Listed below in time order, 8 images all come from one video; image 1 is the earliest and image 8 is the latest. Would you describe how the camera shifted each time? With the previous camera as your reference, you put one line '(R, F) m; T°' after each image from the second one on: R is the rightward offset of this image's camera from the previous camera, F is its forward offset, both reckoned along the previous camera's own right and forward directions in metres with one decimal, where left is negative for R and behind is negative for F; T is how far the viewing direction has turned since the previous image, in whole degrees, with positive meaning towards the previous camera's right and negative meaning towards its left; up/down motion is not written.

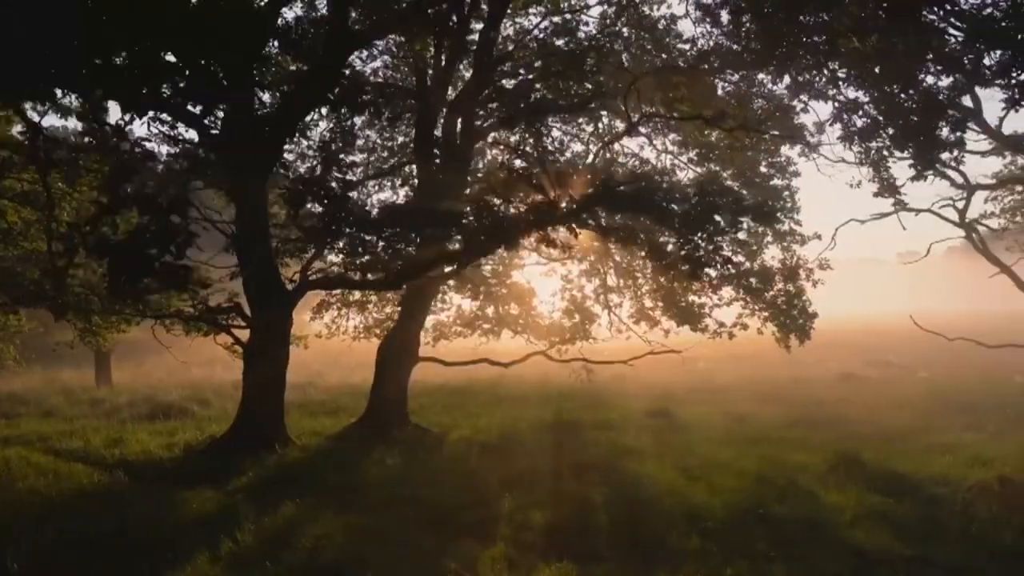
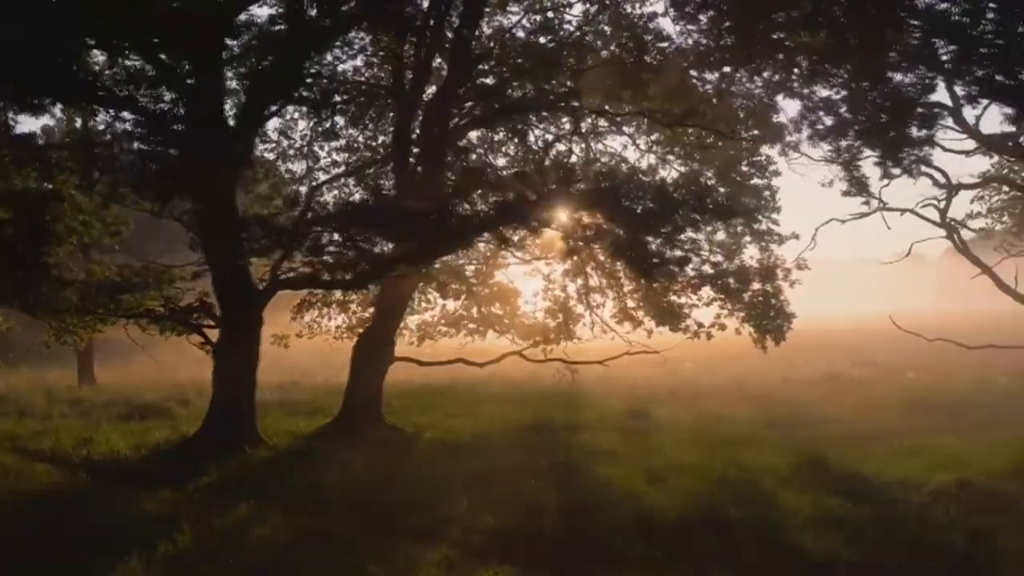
(+0.3, +0.1) m; 0°
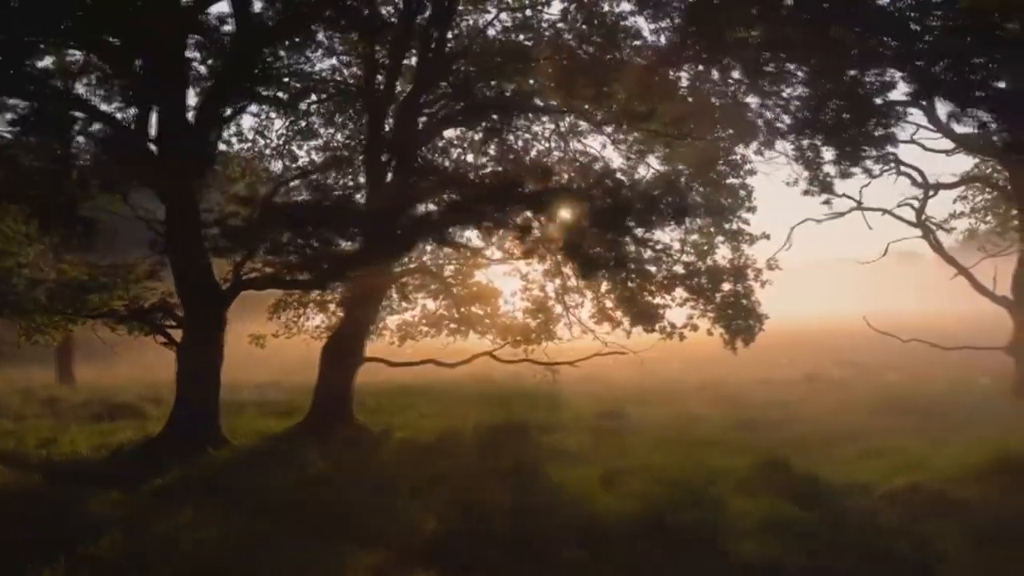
(+0.4, +0.1) m; 0°
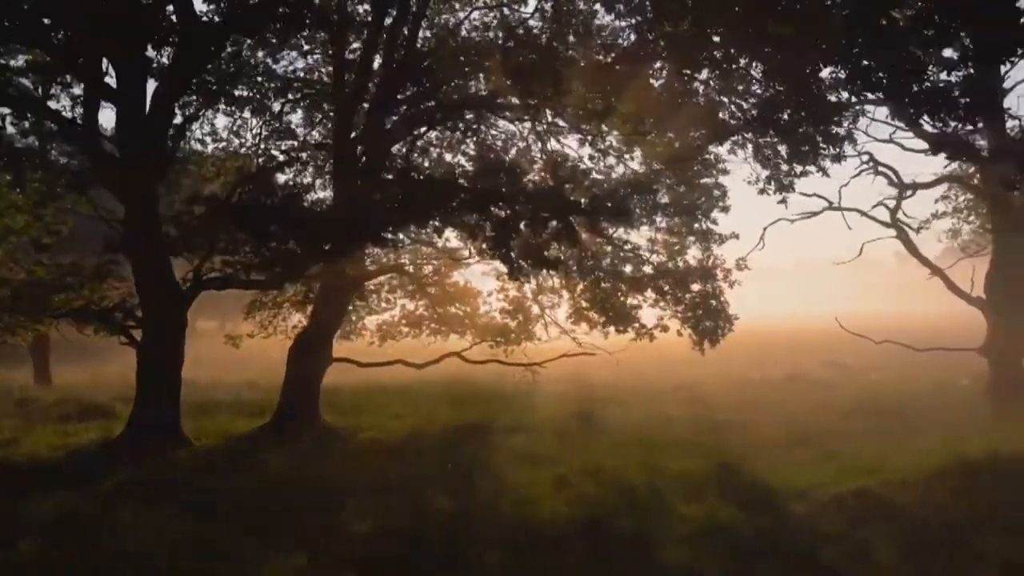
(+0.5, +0.1) m; 0°
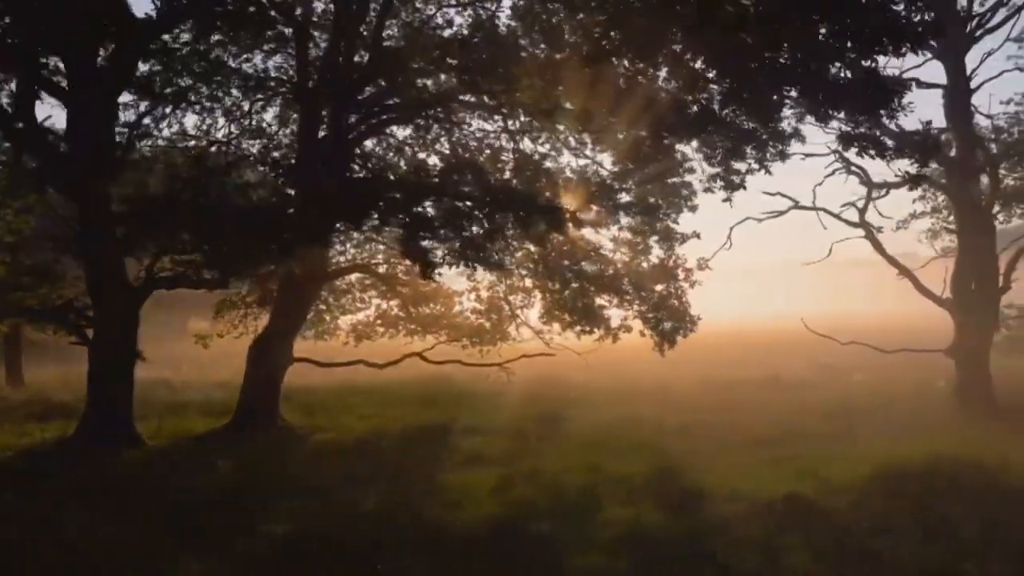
(+0.5, +0.1) m; 0°
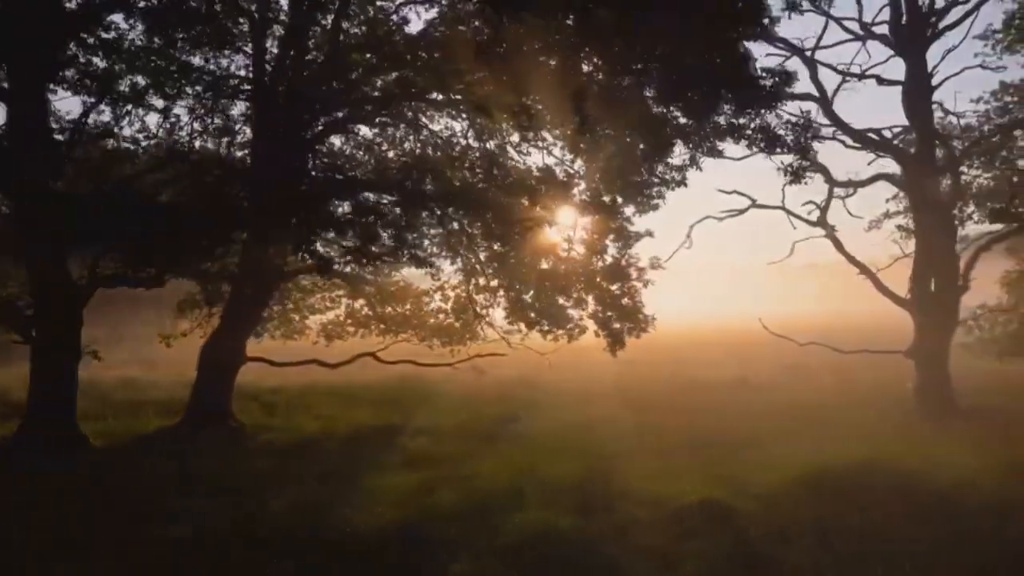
(+0.6, +0.2) m; -1°
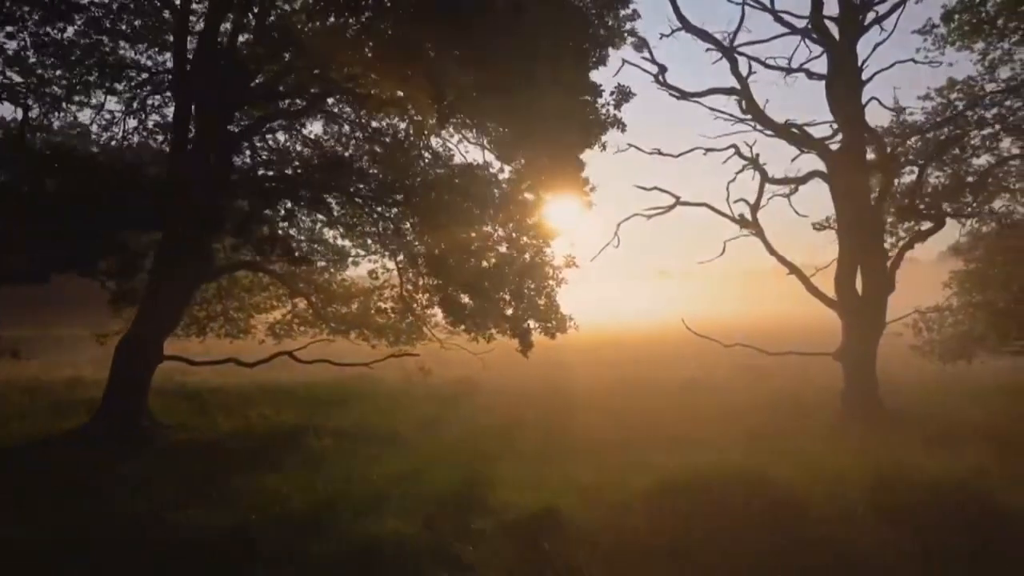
(+1.1, +0.3) m; -1°
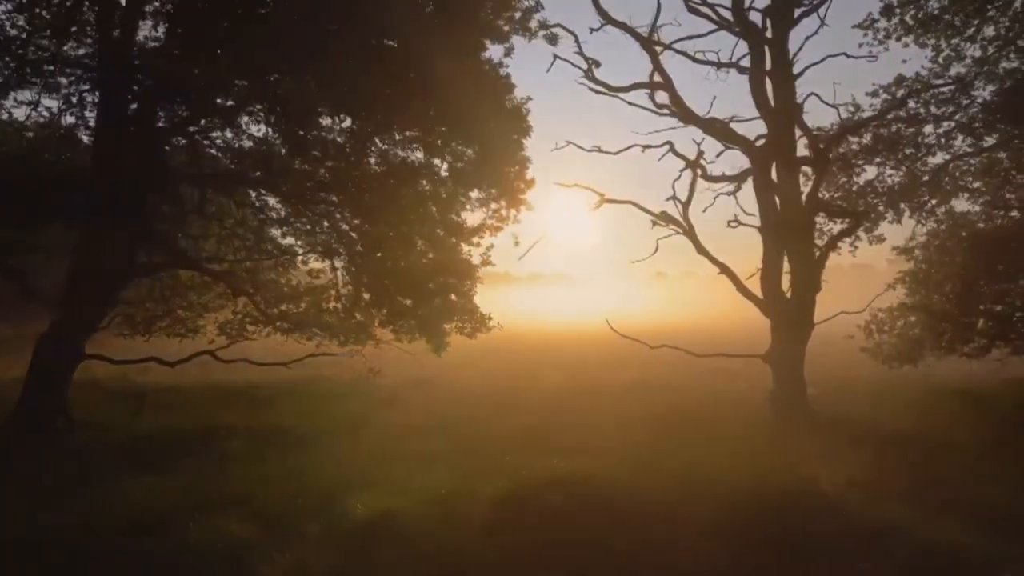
(+1.1, +0.3) m; -1°
